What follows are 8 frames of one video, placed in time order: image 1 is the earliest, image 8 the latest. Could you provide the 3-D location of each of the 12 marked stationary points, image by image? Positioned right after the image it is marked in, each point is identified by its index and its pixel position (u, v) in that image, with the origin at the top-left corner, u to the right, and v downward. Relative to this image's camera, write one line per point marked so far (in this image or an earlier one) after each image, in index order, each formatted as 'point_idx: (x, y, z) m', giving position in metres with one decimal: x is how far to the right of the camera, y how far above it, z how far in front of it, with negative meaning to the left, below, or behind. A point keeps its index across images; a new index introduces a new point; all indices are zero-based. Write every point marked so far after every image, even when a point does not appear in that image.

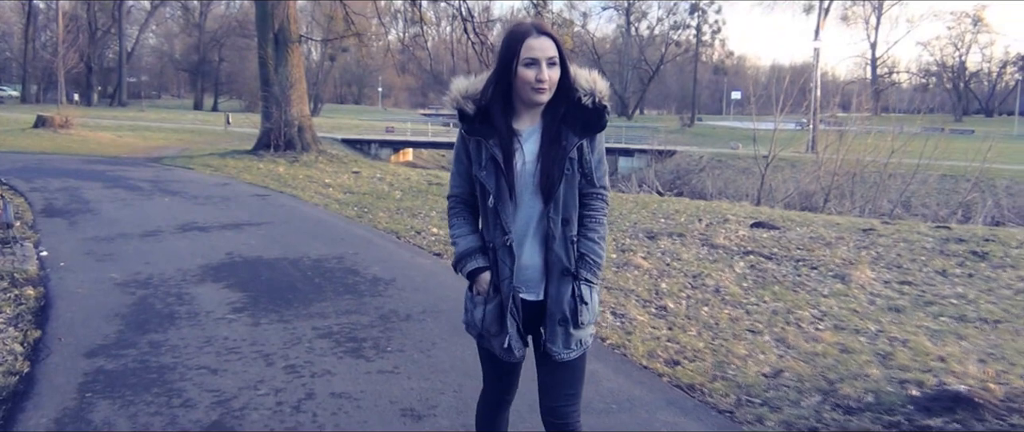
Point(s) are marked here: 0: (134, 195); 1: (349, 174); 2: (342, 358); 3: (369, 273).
0: (-5.3, +0.3, +12.6) m
1: (-2.8, +0.7, +15.6) m
2: (-0.9, -0.8, +5.0) m
3: (-1.2, -0.5, +7.3) m
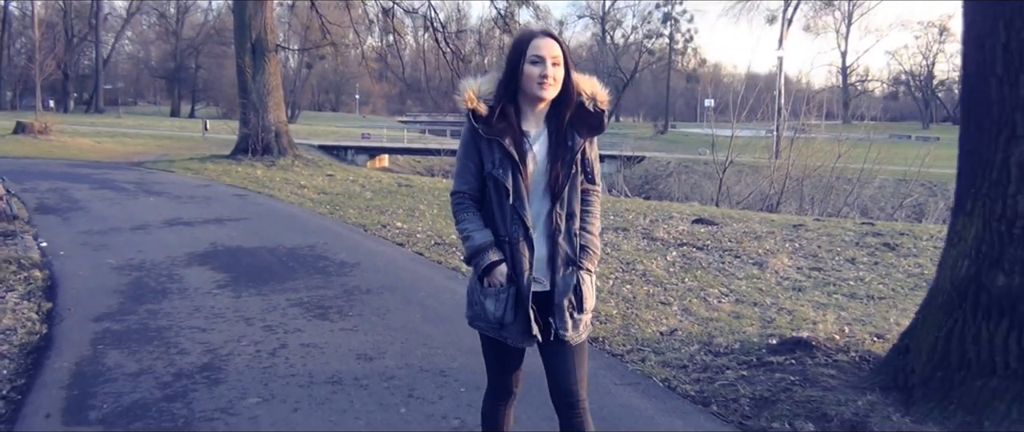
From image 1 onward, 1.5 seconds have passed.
0: (-5.9, +0.3, +13.5) m
1: (-3.5, +0.7, +16.6) m
2: (-1.3, -0.7, +6.0) m
3: (-1.6, -0.4, +8.3) m
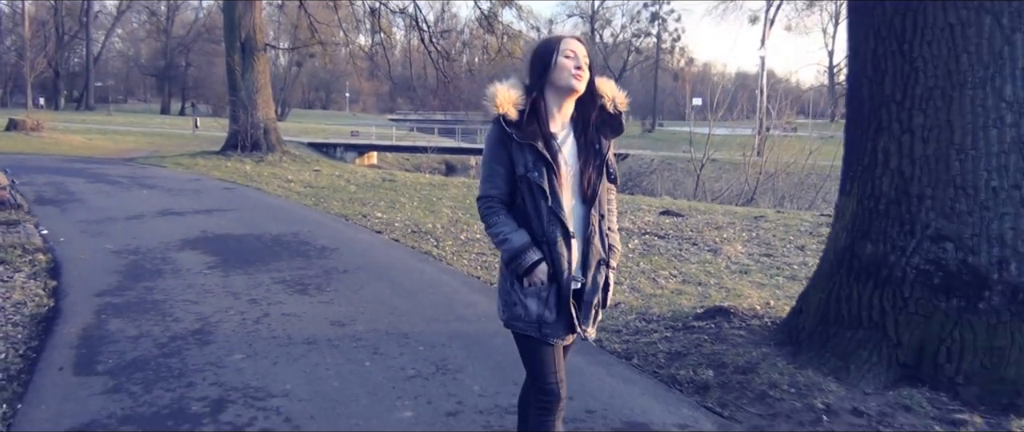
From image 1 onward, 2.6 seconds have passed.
0: (-6.2, +0.4, +14.1) m
1: (-3.9, +0.9, +17.3) m
2: (-1.6, -0.6, +6.6) m
3: (-1.9, -0.3, +9.0) m
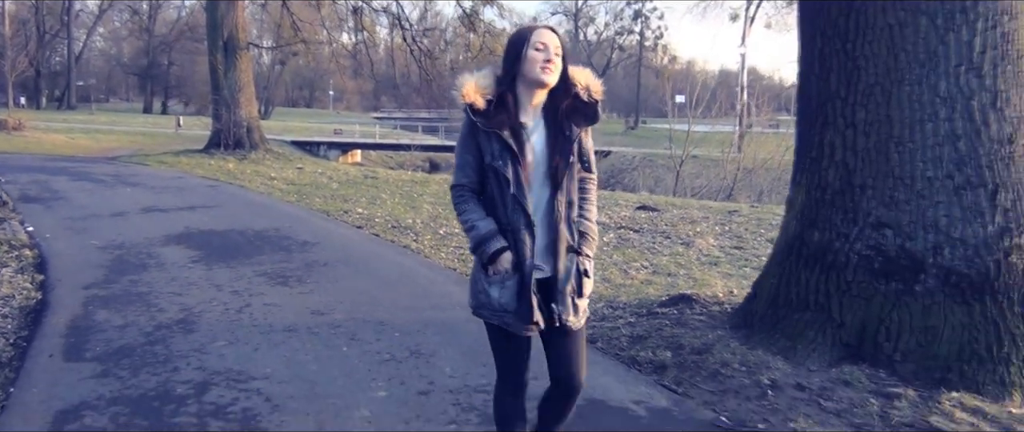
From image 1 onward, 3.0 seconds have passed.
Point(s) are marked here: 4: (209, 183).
0: (-6.6, +0.5, +14.3) m
1: (-4.2, +0.9, +17.4) m
2: (-1.8, -0.5, +6.9) m
3: (-2.2, -0.2, +9.2) m
4: (-5.0, +0.5, +14.9) m
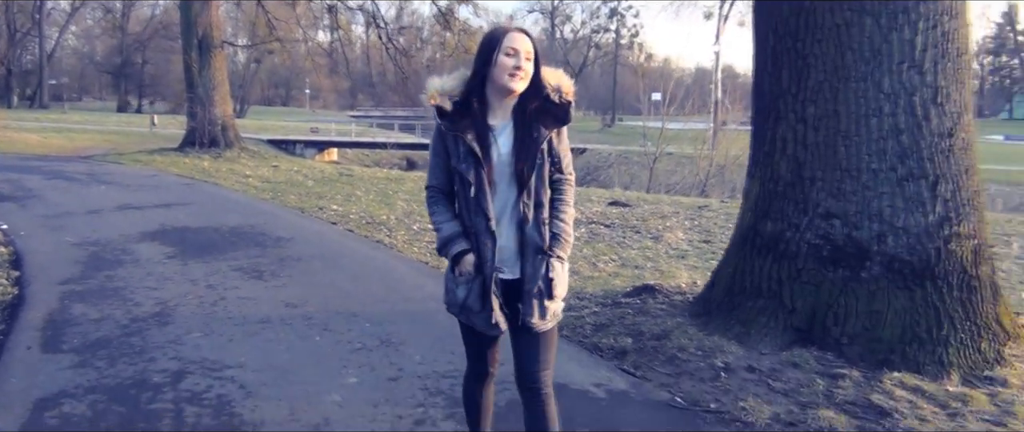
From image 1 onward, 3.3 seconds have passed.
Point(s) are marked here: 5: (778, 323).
0: (-7.0, +0.5, +14.3) m
1: (-4.7, +1.0, +17.5) m
2: (-2.1, -0.5, +7.0) m
3: (-2.5, -0.2, +9.3) m
4: (-5.4, +0.6, +15.0) m
5: (+1.4, -0.6, +4.8) m
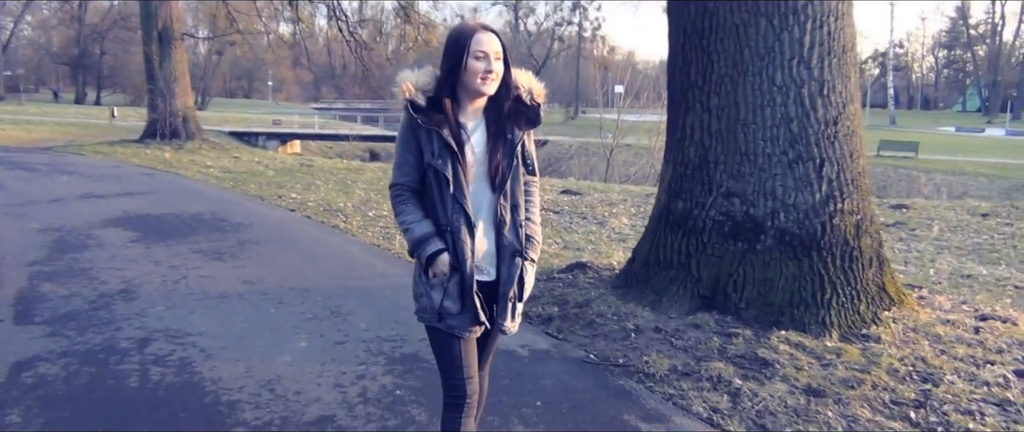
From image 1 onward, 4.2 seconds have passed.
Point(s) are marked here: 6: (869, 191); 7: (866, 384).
0: (-7.7, +0.7, +14.6) m
1: (-5.6, +1.2, +17.8) m
2: (-2.5, -0.4, +7.5) m
3: (-3.0, 0.0, +9.8) m
4: (-6.2, +0.8, +15.3) m
5: (+1.0, -0.4, +5.4) m
6: (+2.2, +0.1, +5.4) m
7: (+1.7, -0.8, +4.3) m
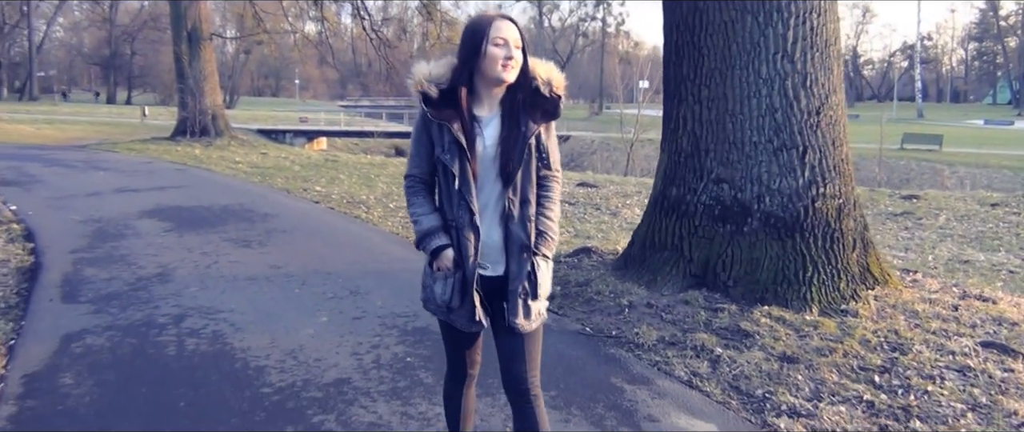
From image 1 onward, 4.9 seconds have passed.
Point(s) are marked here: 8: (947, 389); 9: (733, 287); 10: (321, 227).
0: (-7.4, +0.8, +15.2) m
1: (-5.2, +1.3, +18.4) m
2: (-2.4, -0.3, +8.0) m
3: (-2.8, +0.1, +10.3) m
4: (-5.9, +0.9, +15.9) m
5: (+1.1, -0.4, +5.8) m
6: (+2.2, +0.2, +5.8) m
7: (+1.7, -0.7, +4.7) m
8: (+2.1, -0.8, +4.3) m
9: (+1.4, -0.4, +5.5) m
10: (-1.9, -0.1, +9.2) m
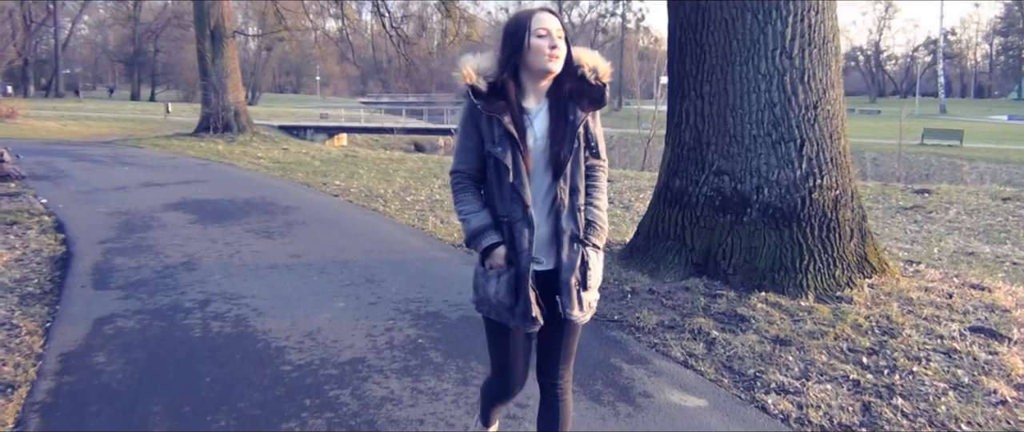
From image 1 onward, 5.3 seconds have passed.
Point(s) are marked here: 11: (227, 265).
0: (-7.1, +0.9, +15.6) m
1: (-4.9, +1.4, +18.8) m
2: (-2.3, -0.2, +8.3) m
3: (-2.7, +0.1, +10.6) m
4: (-5.6, +1.0, +16.3) m
5: (+1.1, -0.3, +6.0) m
6: (+2.2, +0.3, +6.0) m
7: (+1.7, -0.7, +4.9) m
8: (+2.1, -0.8, +4.5) m
9: (+1.4, -0.4, +5.8) m
10: (-1.8, 0.0, +9.5) m
11: (-2.2, -0.4, +7.1) m
